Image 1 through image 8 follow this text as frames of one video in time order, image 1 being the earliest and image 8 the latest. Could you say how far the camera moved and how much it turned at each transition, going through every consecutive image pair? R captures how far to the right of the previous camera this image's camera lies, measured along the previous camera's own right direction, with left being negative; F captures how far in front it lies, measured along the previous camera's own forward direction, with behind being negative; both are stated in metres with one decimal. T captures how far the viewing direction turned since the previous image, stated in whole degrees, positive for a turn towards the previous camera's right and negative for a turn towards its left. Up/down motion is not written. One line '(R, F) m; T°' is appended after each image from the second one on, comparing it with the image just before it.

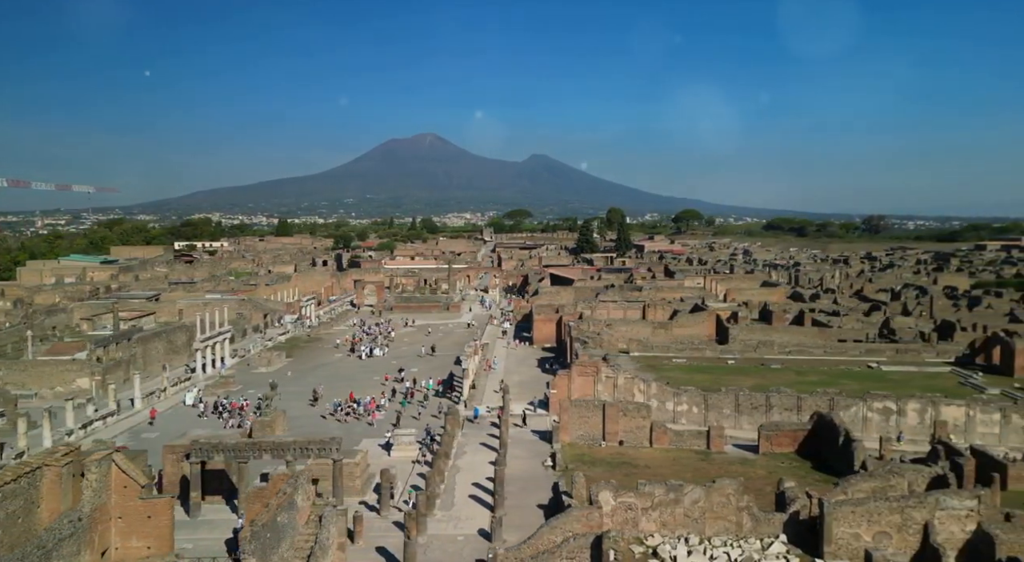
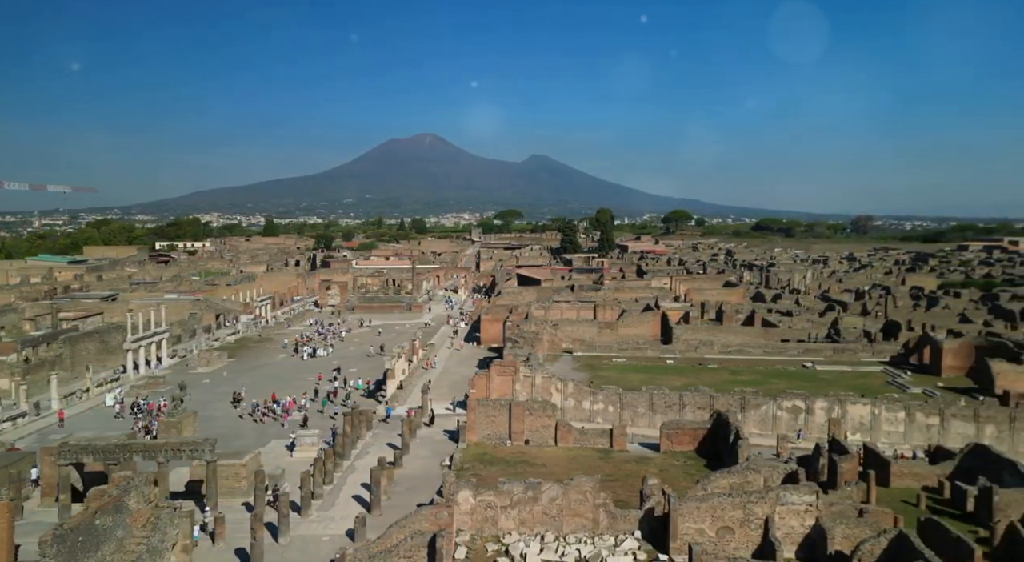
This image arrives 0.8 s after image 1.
(+2.5, -0.1) m; +1°
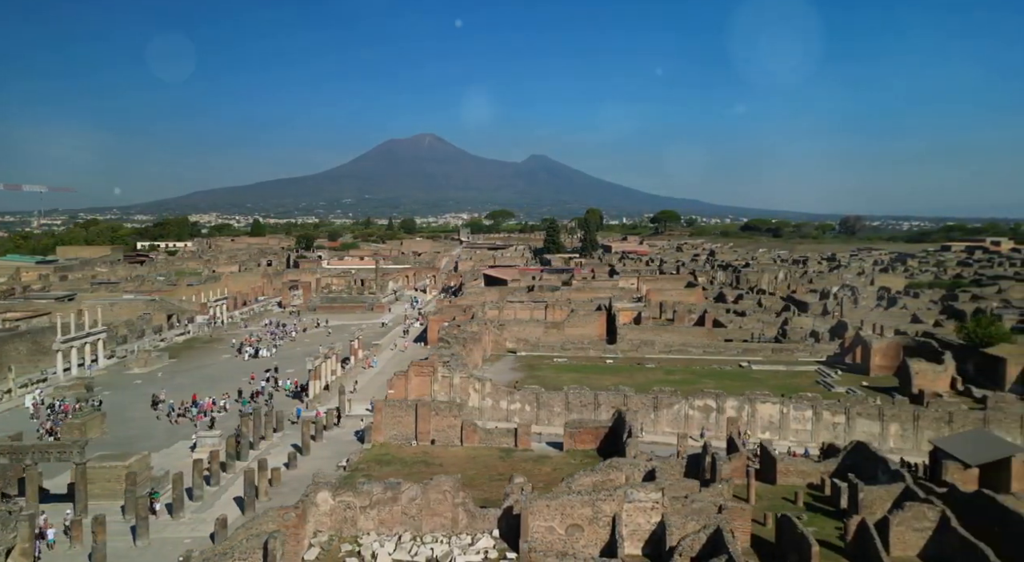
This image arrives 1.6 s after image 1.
(+2.5, -0.1) m; +1°
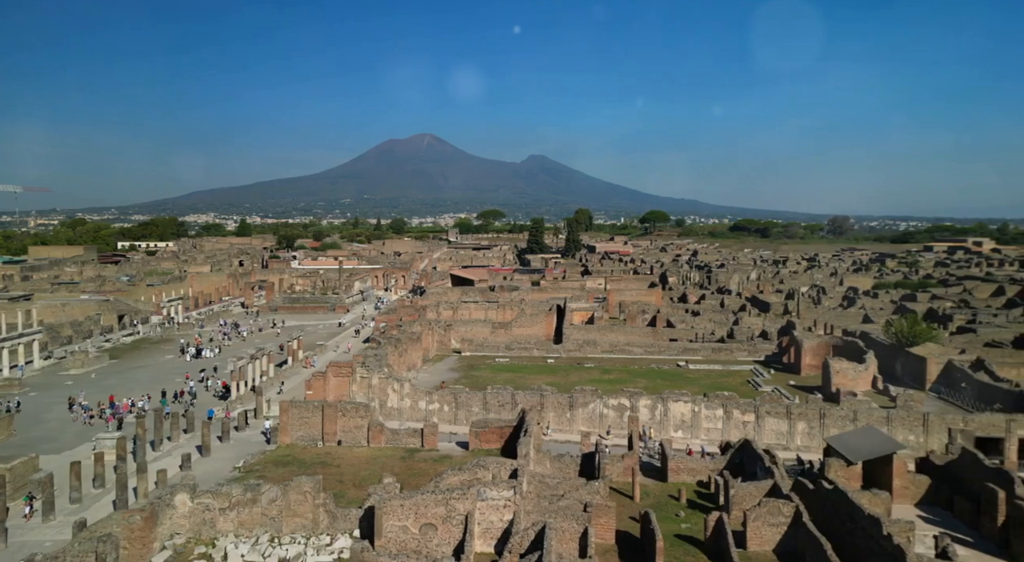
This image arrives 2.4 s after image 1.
(+2.4, -0.1) m; +1°
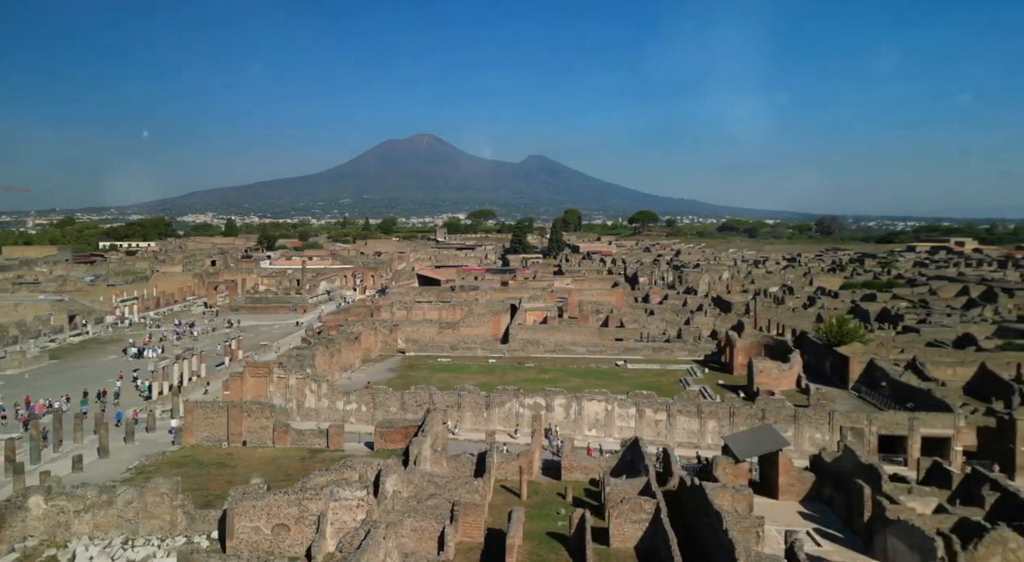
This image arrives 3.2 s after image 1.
(+2.5, -0.1) m; +1°
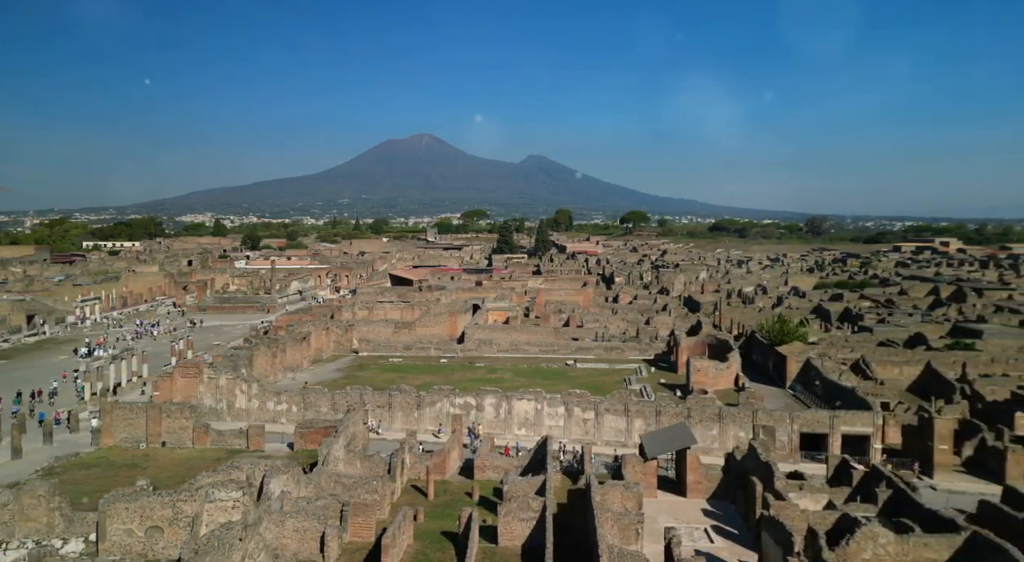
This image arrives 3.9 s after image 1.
(+2.1, 0.0) m; +1°
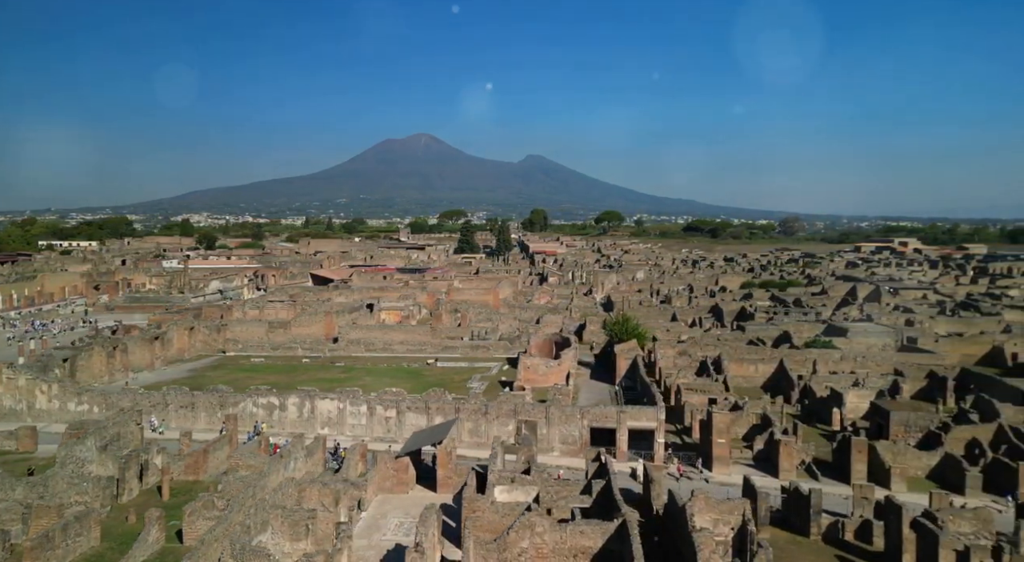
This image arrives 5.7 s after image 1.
(+5.8, -0.3) m; +3°
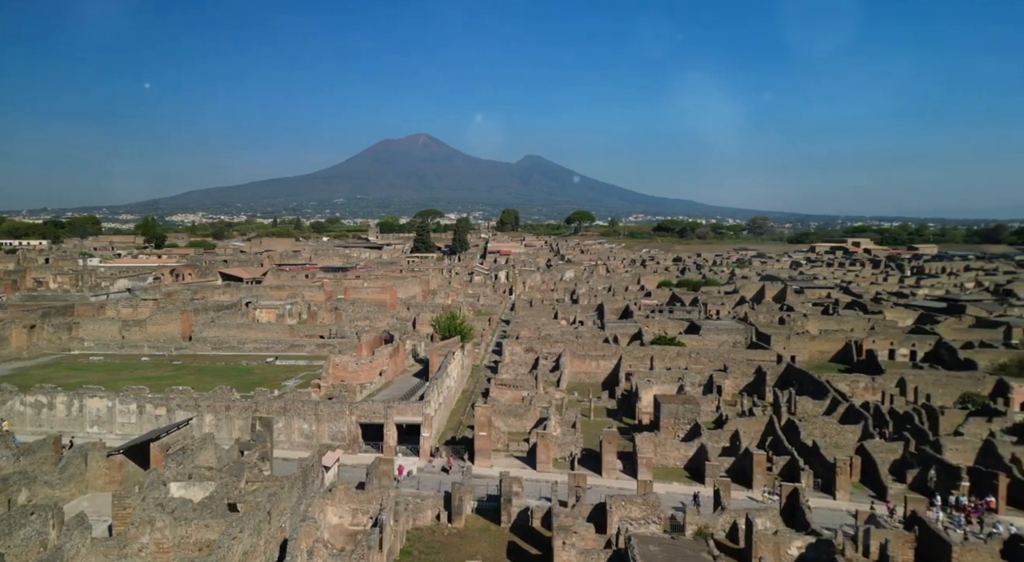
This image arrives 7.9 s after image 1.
(+6.7, -0.5) m; +3°
